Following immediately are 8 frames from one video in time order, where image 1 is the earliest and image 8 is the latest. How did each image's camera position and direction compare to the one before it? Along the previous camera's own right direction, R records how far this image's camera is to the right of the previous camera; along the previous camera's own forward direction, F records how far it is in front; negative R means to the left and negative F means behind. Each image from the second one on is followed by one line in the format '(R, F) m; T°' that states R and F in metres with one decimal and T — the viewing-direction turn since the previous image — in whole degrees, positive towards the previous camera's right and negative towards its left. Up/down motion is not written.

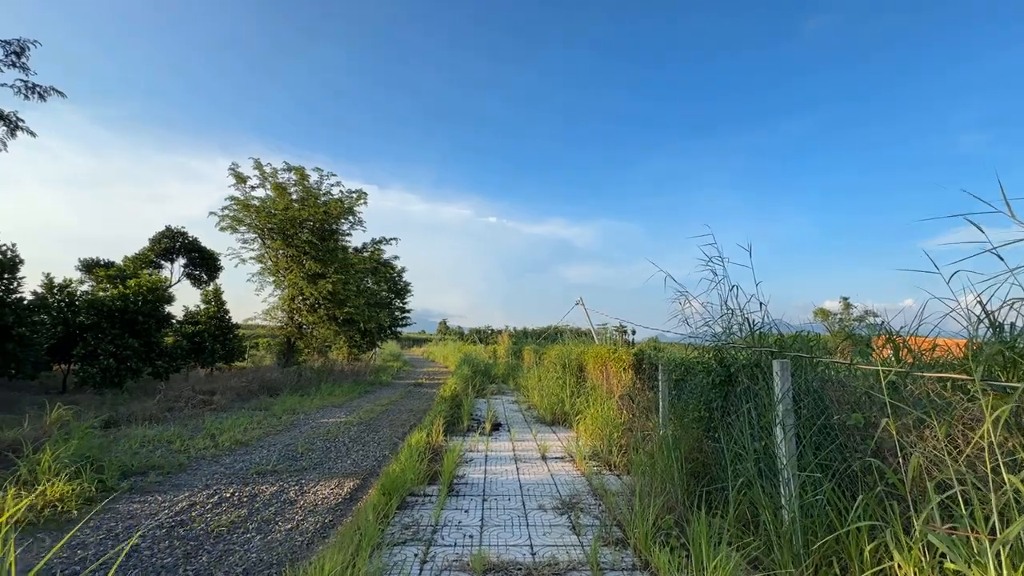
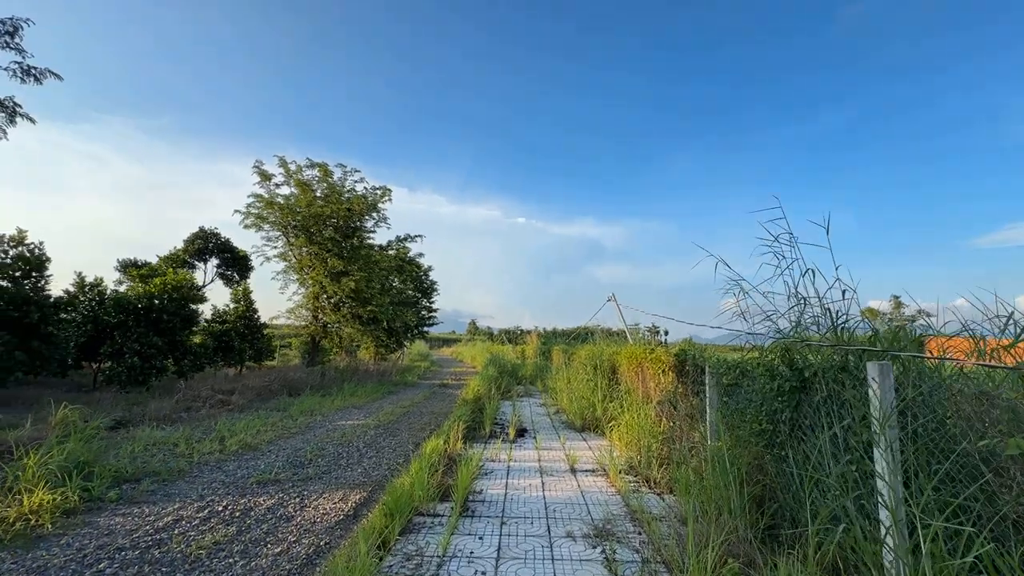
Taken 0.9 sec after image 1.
(+0.1, +0.5) m; -4°
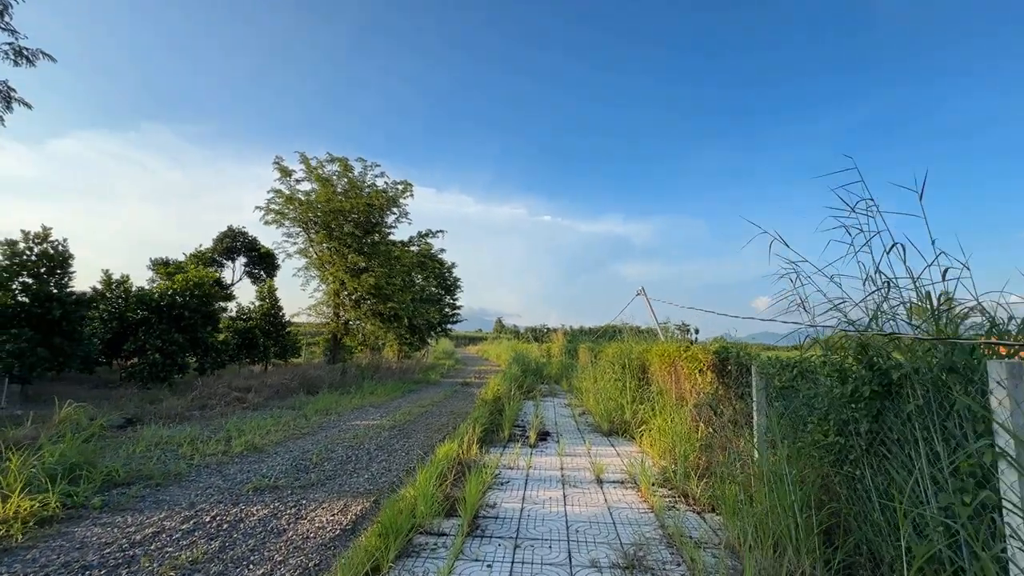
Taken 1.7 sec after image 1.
(+0.1, +0.5) m; -3°
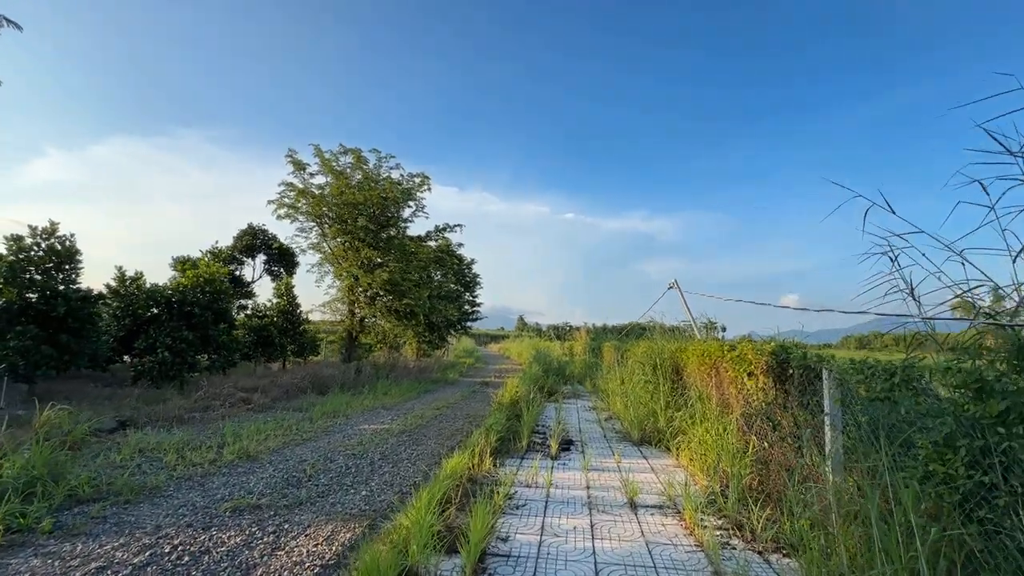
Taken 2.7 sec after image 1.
(0.0, +0.6) m; -3°
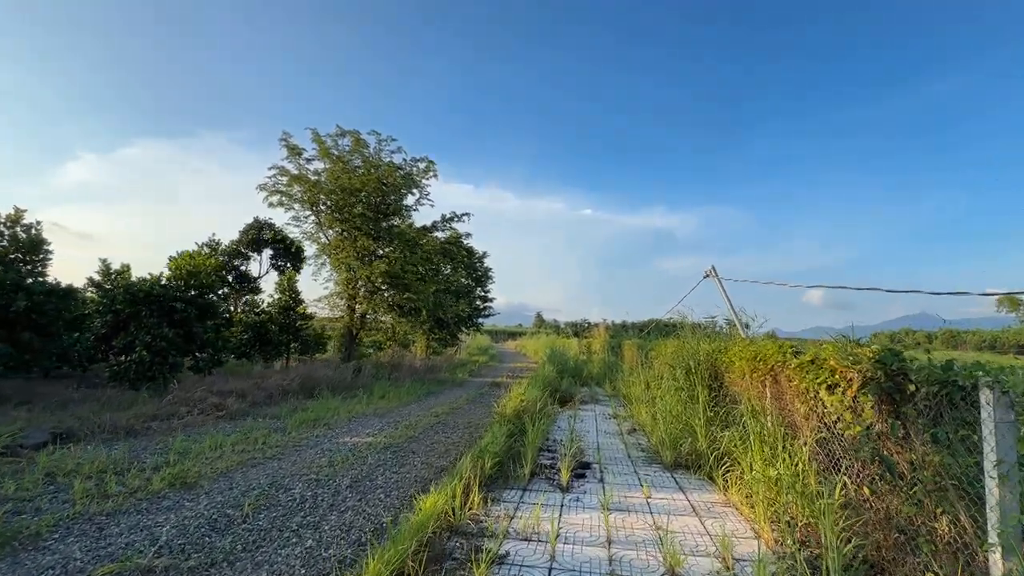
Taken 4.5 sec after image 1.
(+0.2, +1.1) m; -2°
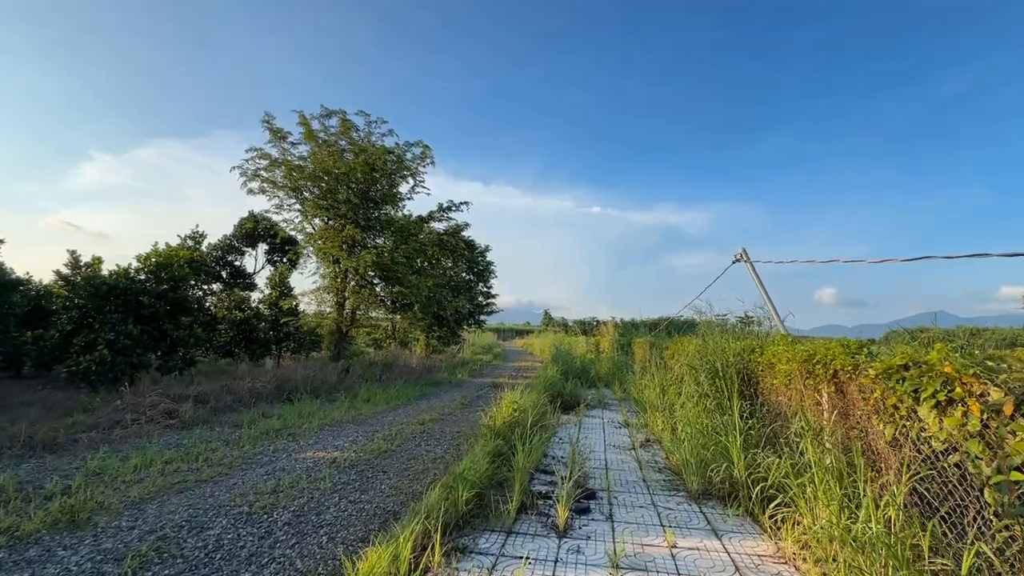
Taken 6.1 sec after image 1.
(+0.2, +0.9) m; -1°
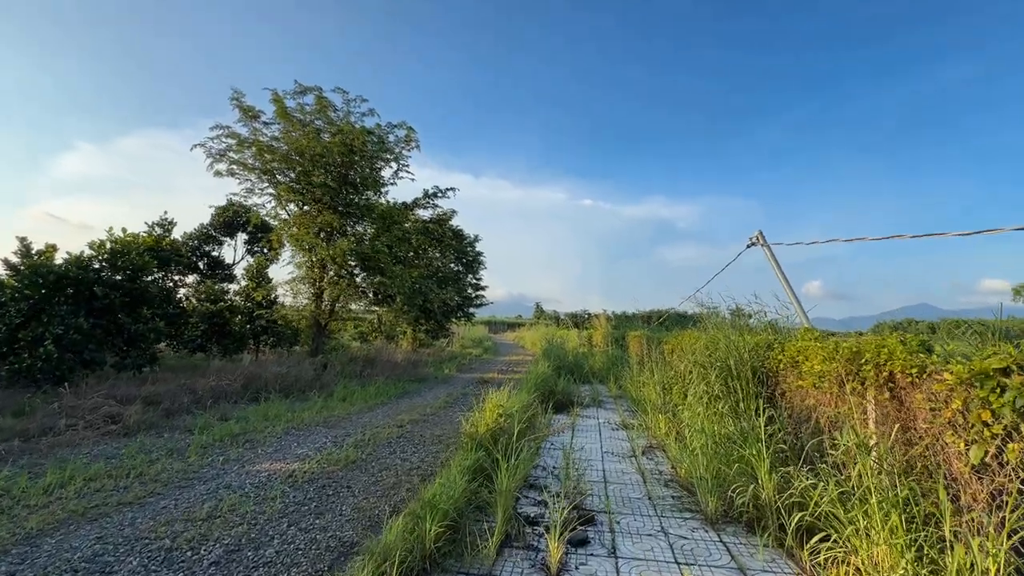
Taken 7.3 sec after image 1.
(+0.1, +0.6) m; +1°
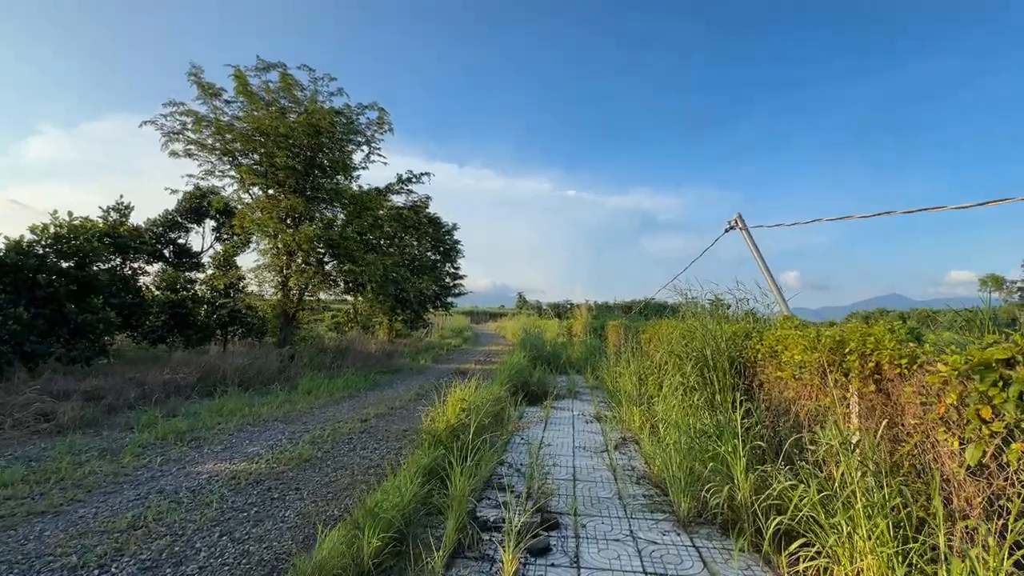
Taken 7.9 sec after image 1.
(+0.2, +0.3) m; +2°
